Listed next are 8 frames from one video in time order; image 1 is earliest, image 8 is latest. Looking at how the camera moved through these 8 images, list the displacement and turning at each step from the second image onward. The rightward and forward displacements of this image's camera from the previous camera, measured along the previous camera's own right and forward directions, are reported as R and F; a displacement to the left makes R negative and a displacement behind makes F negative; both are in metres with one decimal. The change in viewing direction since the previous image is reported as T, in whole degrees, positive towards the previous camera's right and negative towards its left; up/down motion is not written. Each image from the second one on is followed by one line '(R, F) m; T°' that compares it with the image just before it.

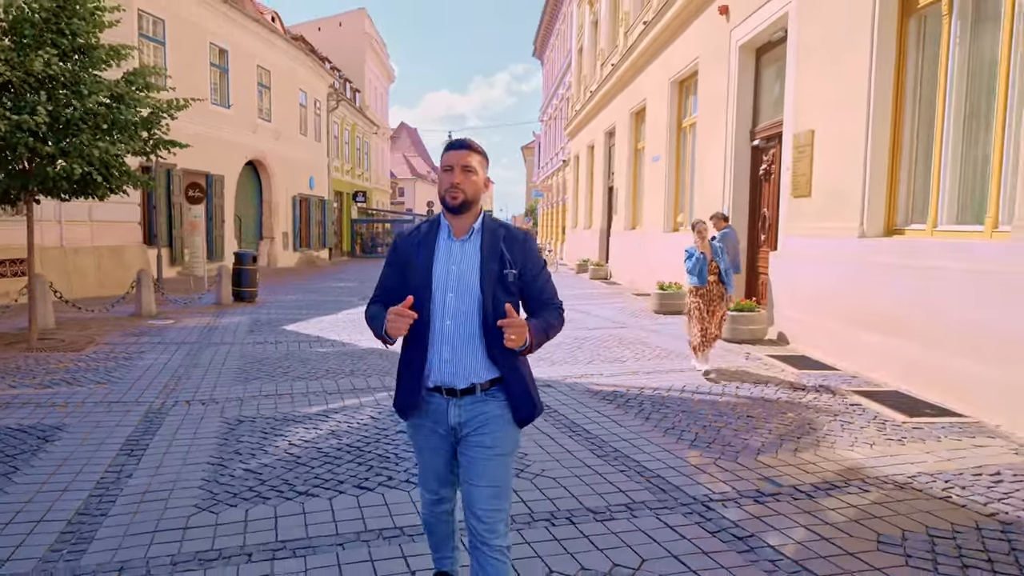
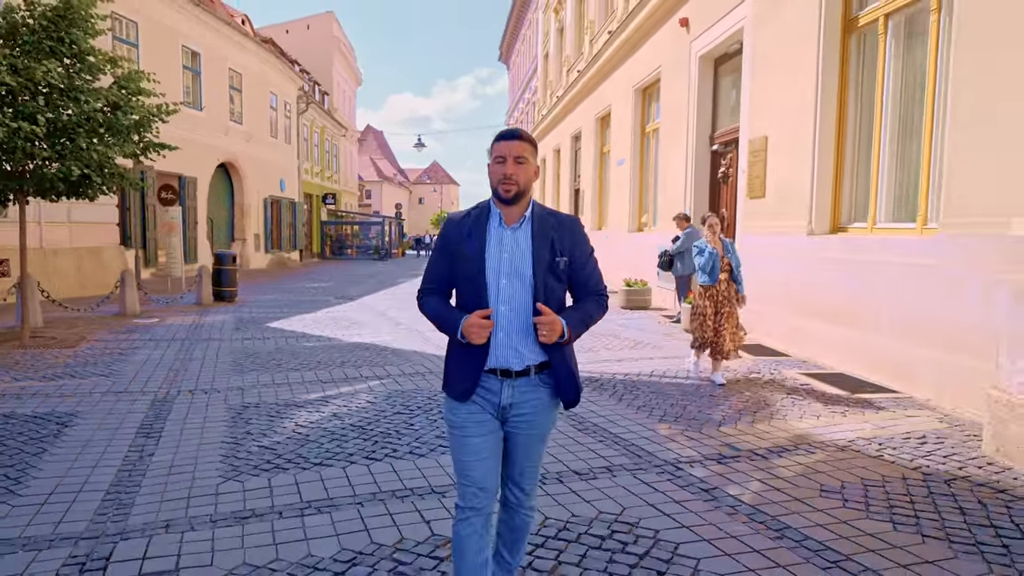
(-0.2, -0.5) m; +3°
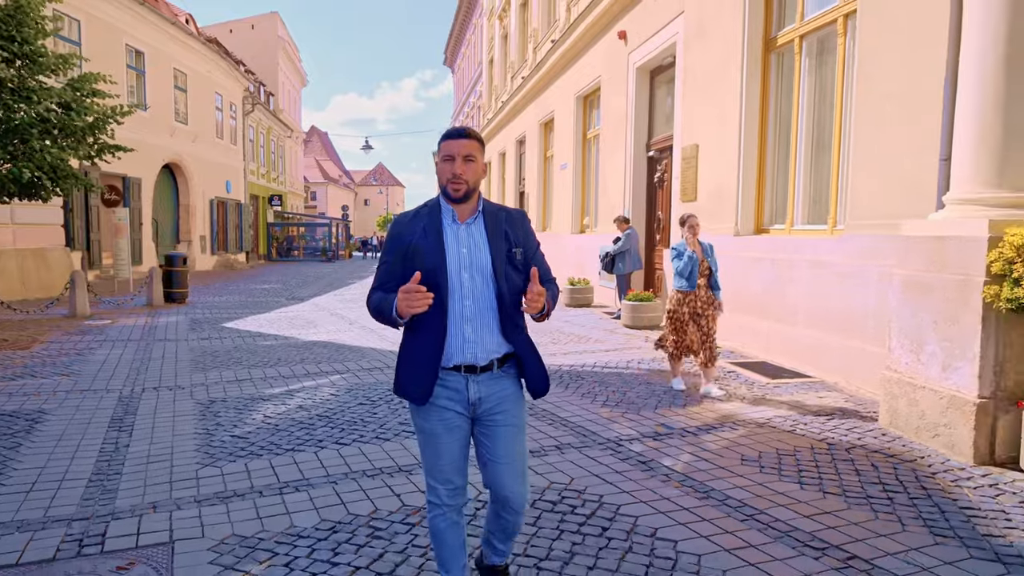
(-0.1, -0.4) m; +5°
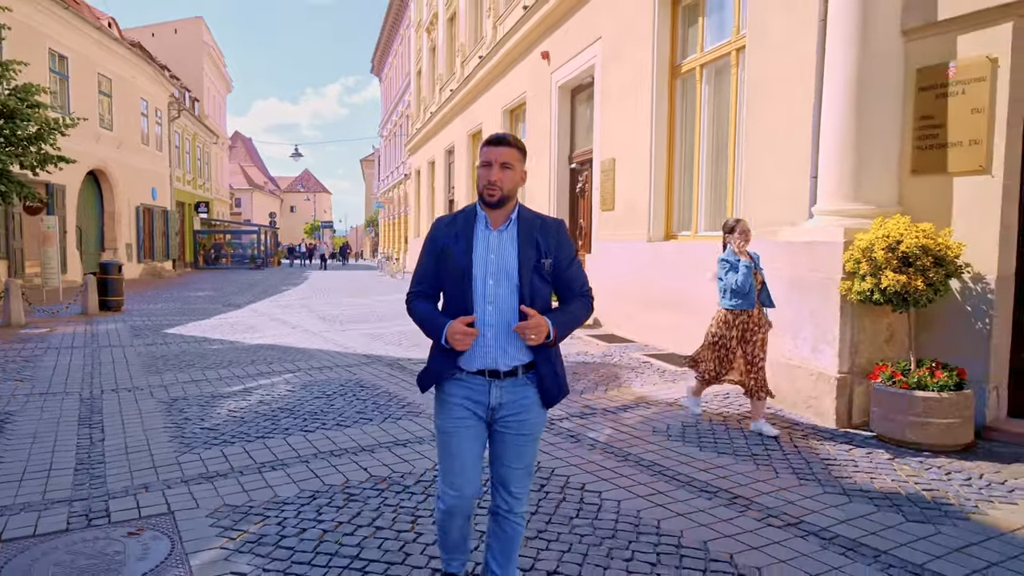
(-0.2, -0.7) m; +6°
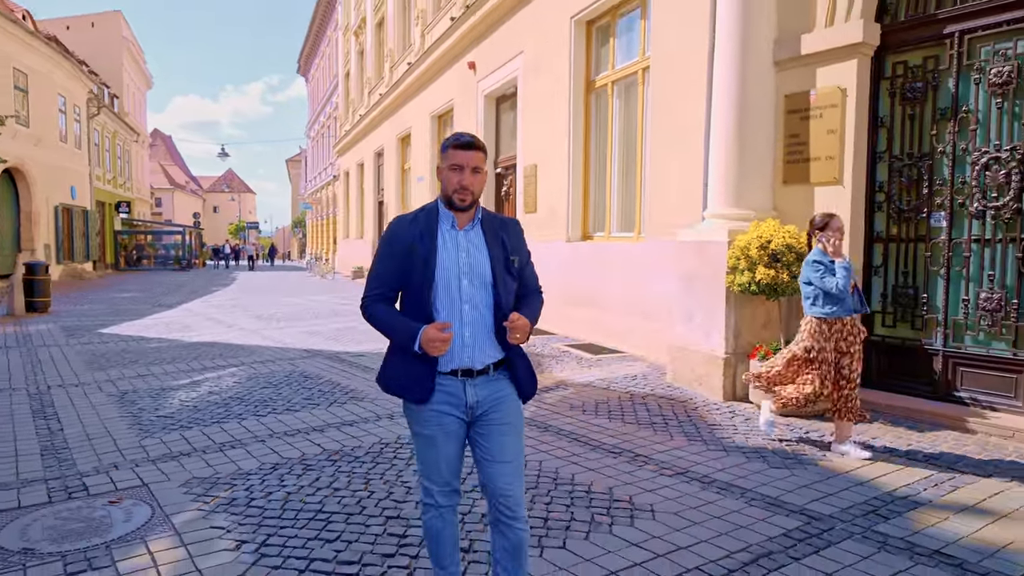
(-0.1, -0.7) m; +6°
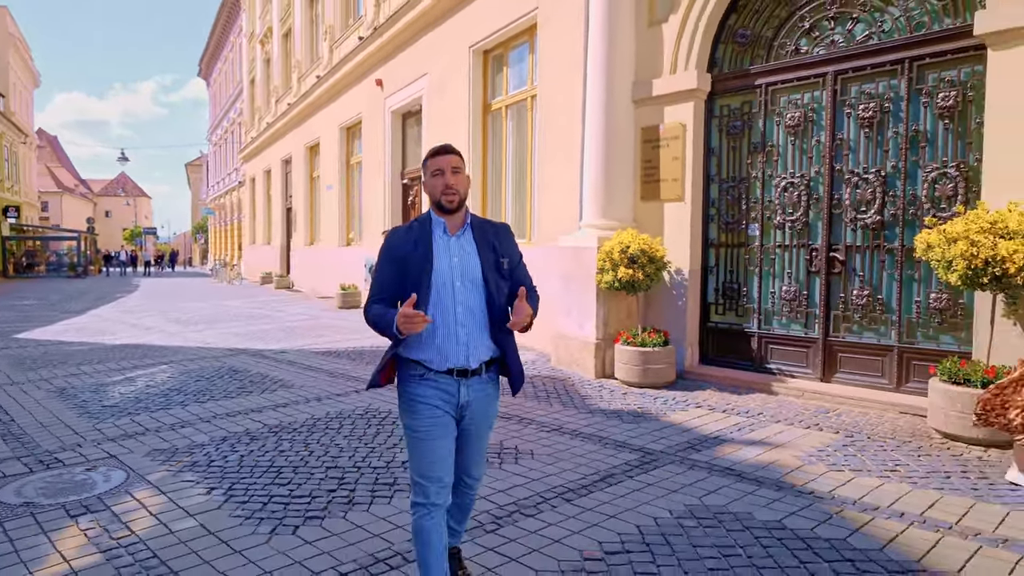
(0.0, -1.2) m; +8°
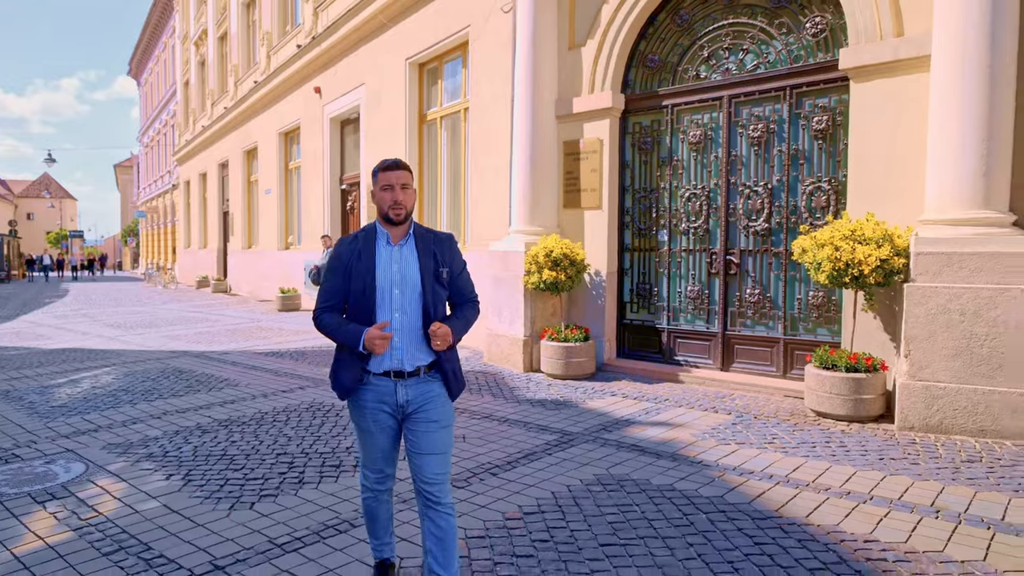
(+0.1, -0.6) m; +5°
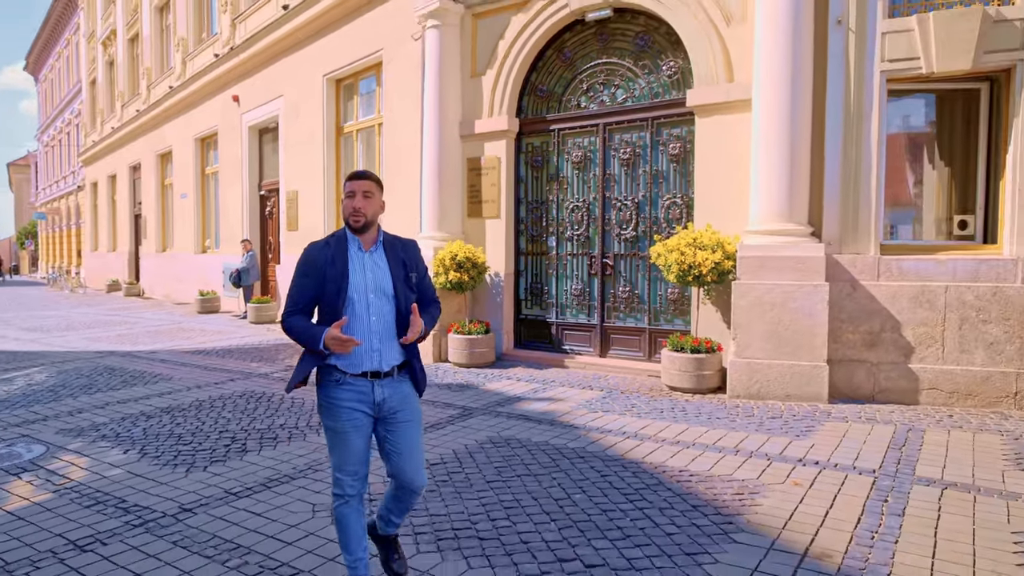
(+0.1, -1.2) m; +7°
